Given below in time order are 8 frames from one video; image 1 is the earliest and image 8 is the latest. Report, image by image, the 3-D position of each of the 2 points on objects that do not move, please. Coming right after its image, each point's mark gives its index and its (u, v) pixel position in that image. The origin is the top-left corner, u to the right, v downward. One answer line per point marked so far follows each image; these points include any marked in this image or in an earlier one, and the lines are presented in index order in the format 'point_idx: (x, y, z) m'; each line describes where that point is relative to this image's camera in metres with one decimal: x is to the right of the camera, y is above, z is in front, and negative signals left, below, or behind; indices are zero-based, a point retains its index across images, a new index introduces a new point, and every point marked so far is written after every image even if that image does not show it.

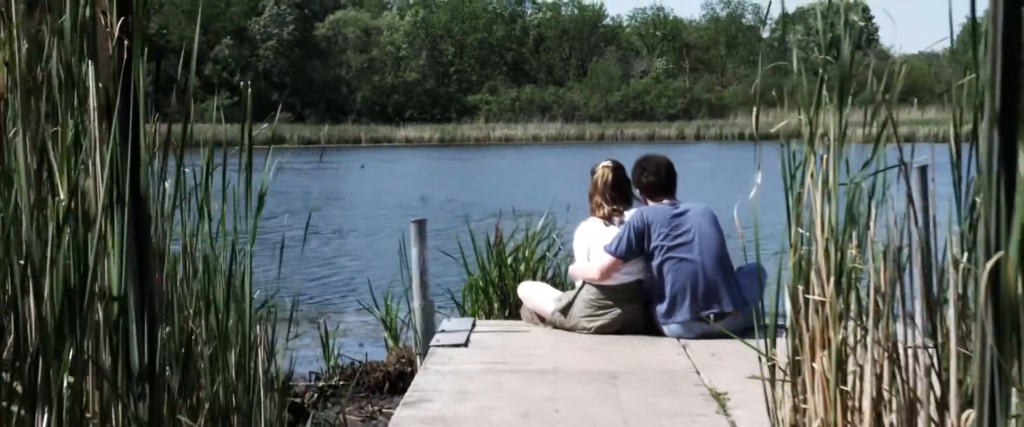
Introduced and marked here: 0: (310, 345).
0: (-1.4, -0.9, +8.4) m
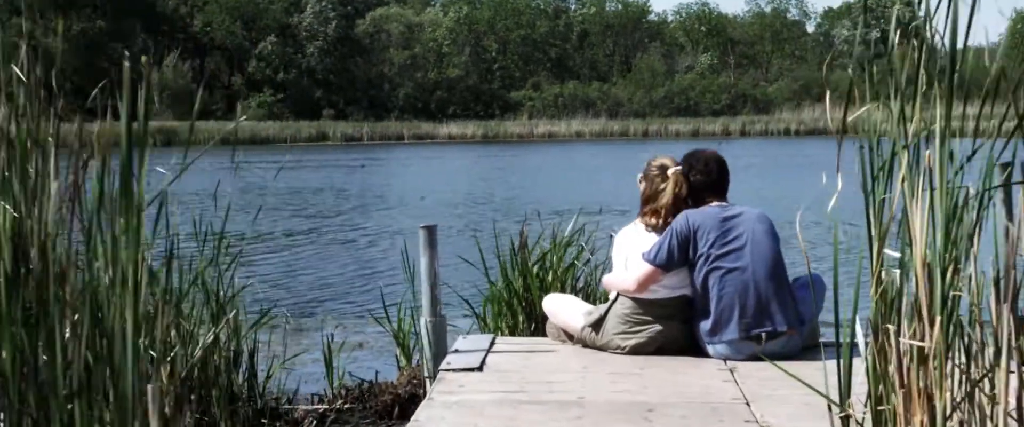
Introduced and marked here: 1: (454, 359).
0: (-1.3, -0.9, +7.7) m
1: (-0.3, -0.7, +5.6) m
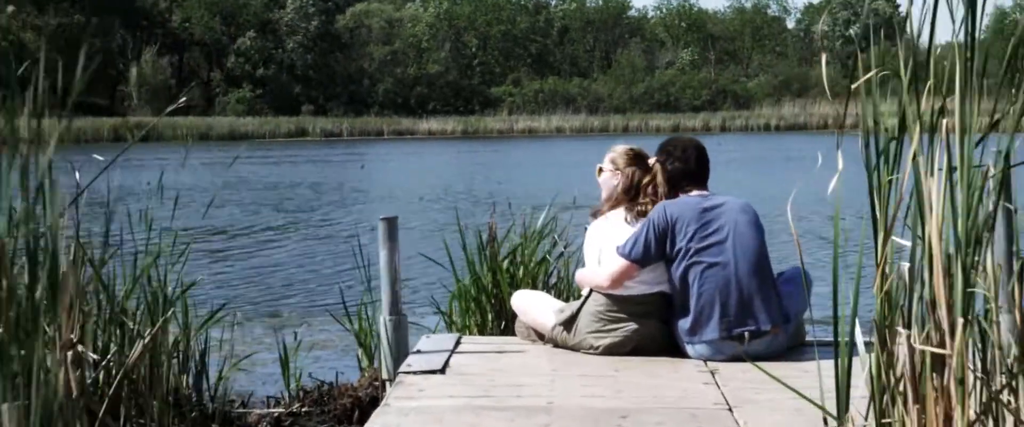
0: (-1.4, -0.9, +7.3) m
1: (-0.4, -0.6, +5.2) m
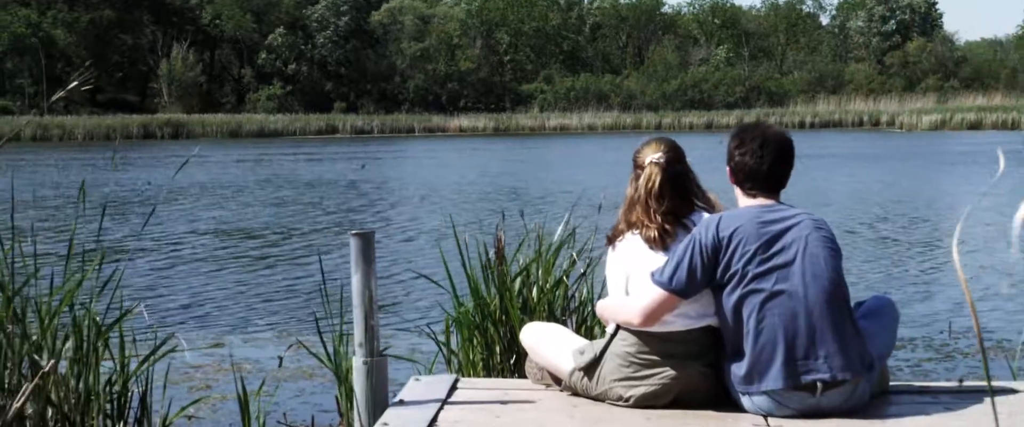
0: (-1.4, -0.9, +6.2) m
1: (-0.4, -0.7, +4.1) m
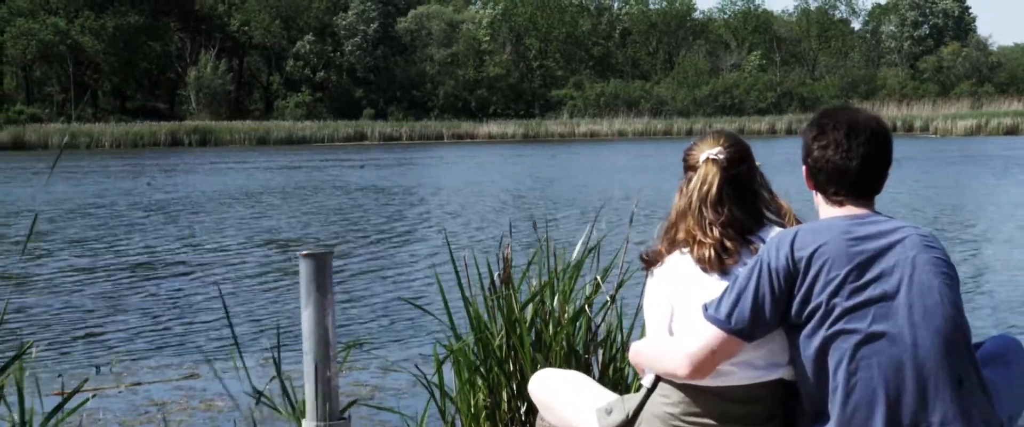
0: (-1.3, -1.0, +5.2) m
1: (-0.4, -0.7, +3.0) m
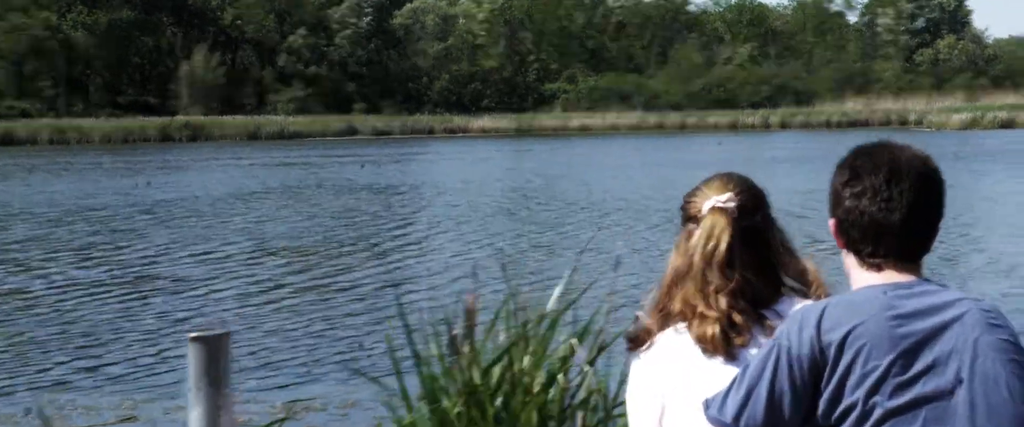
0: (-1.4, -1.1, +4.4) m
1: (-0.5, -0.9, +2.3) m
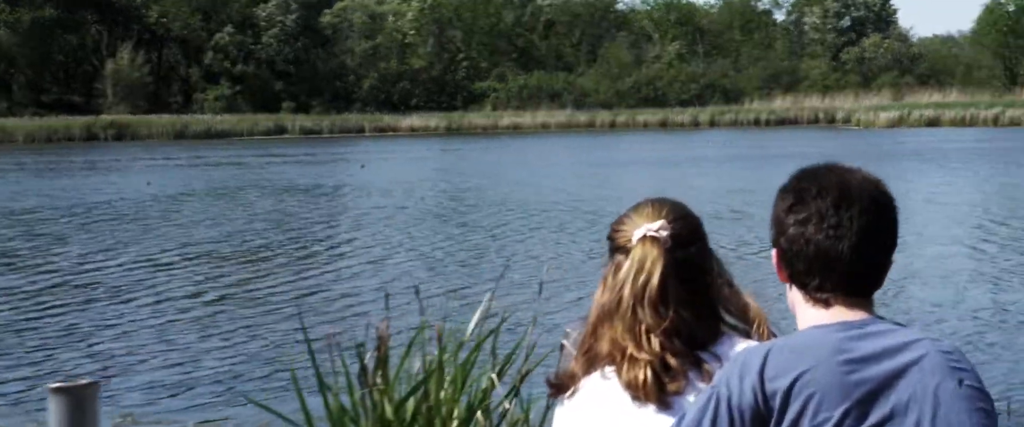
0: (-2.2, -1.2, +5.5) m
1: (-1.1, -0.9, +3.4) m
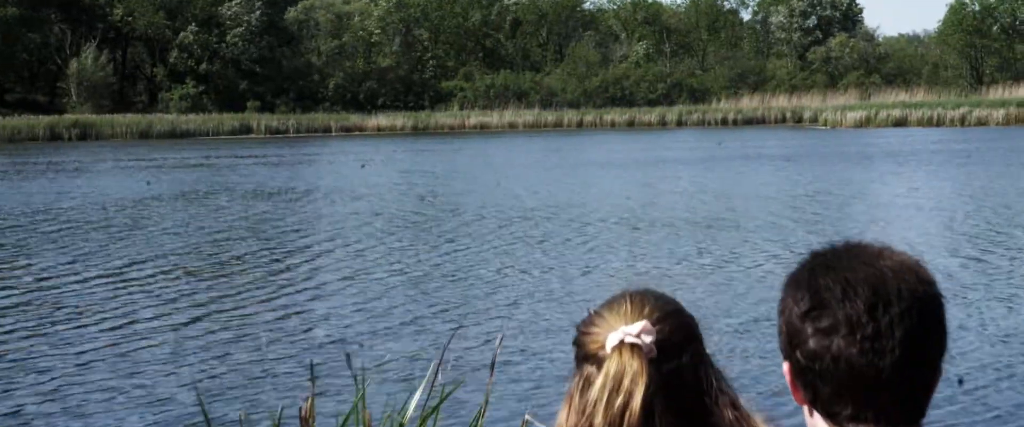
0: (-2.4, -1.2, +5.6) m
1: (-1.3, -1.0, +3.6) m
